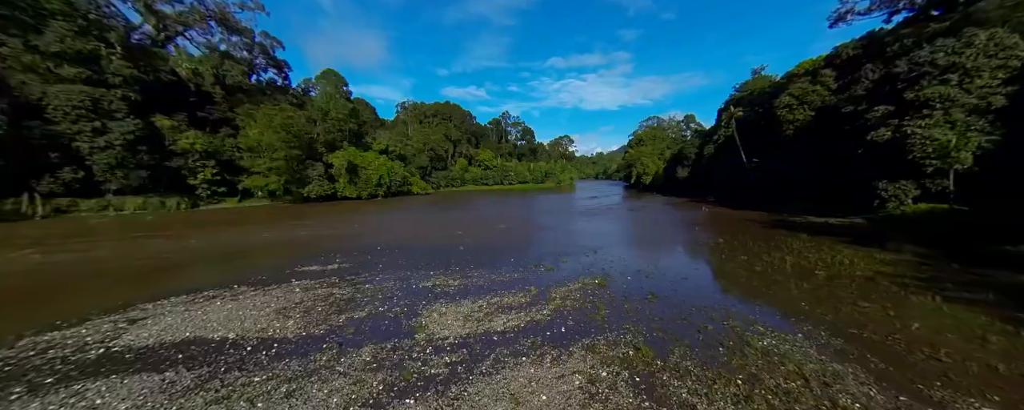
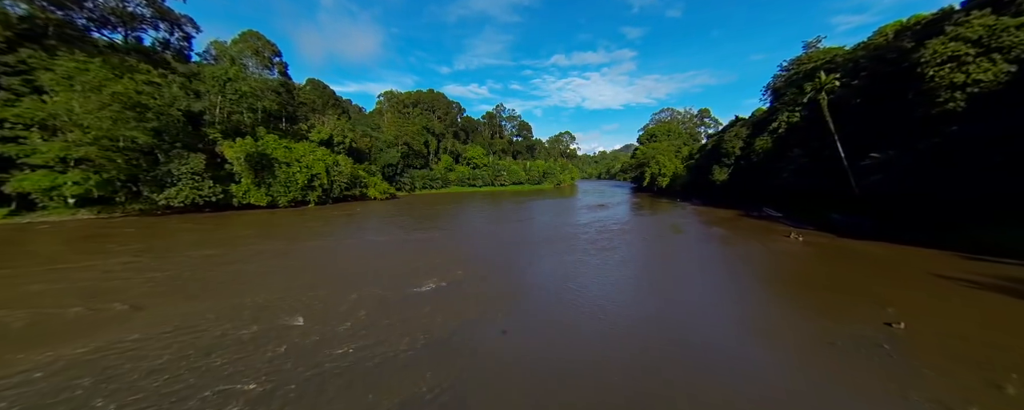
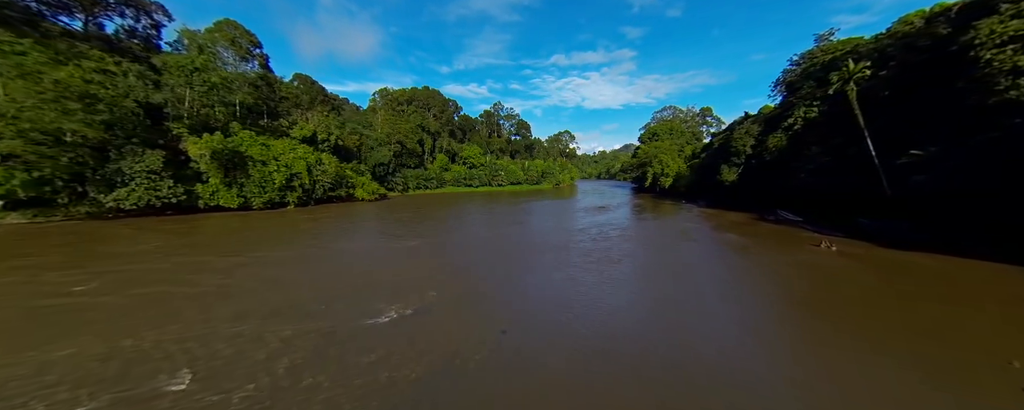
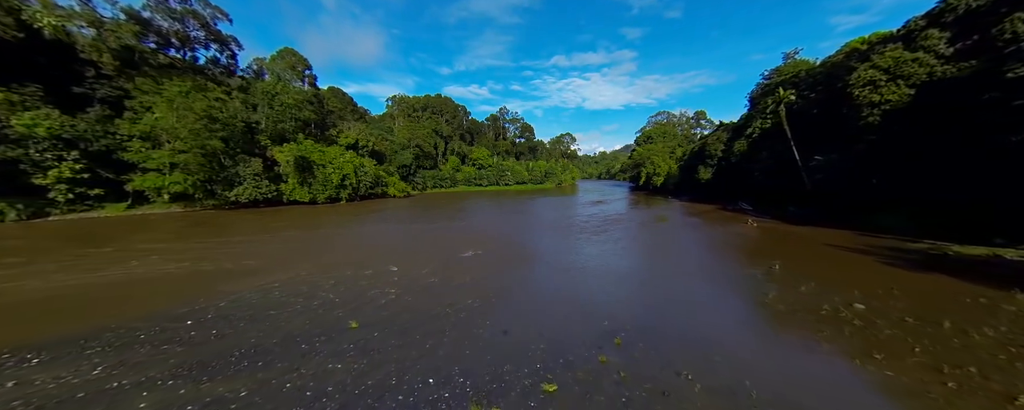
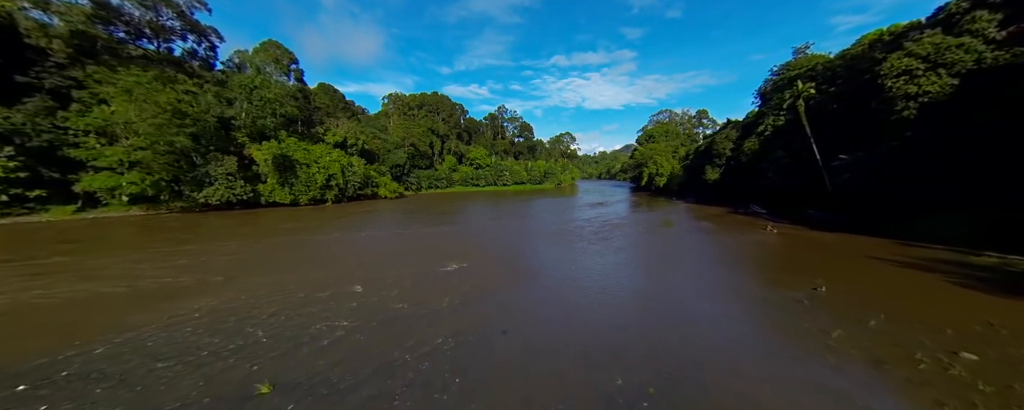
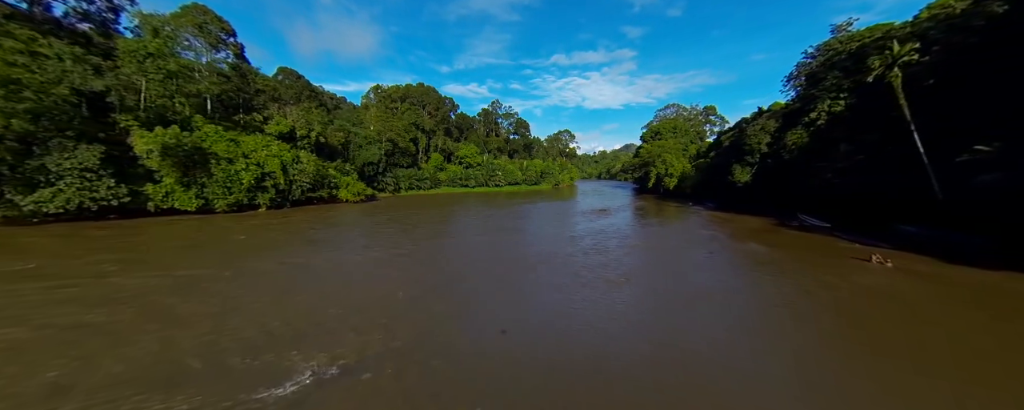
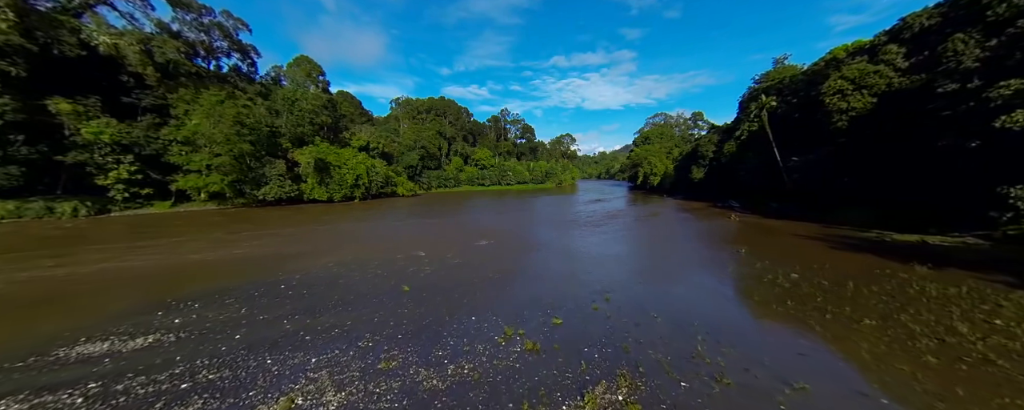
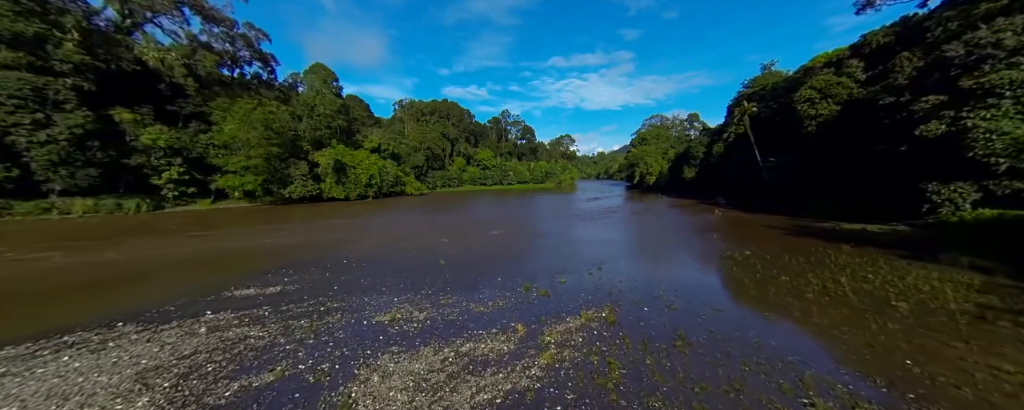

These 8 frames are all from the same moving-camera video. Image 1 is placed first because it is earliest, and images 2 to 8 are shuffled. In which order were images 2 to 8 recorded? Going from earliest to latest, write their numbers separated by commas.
8, 7, 4, 5, 2, 3, 6
